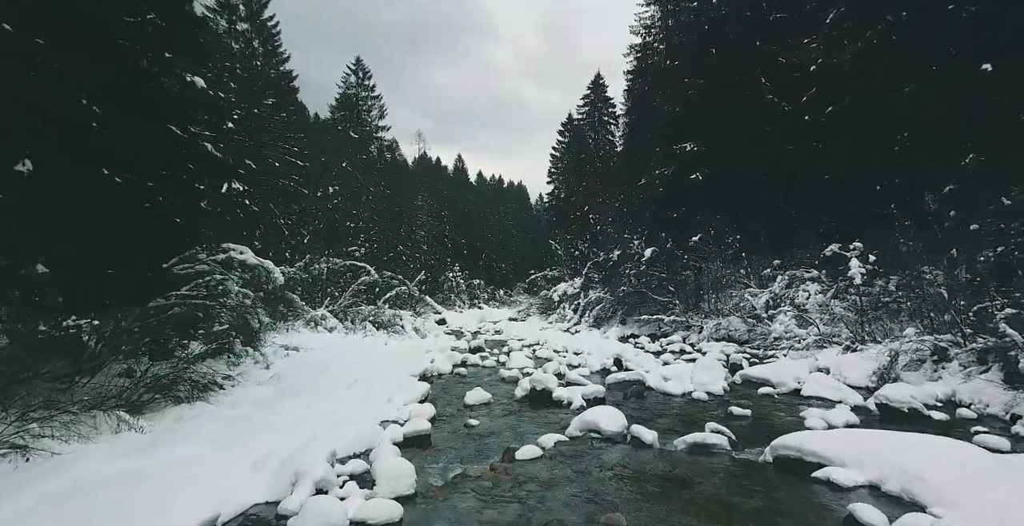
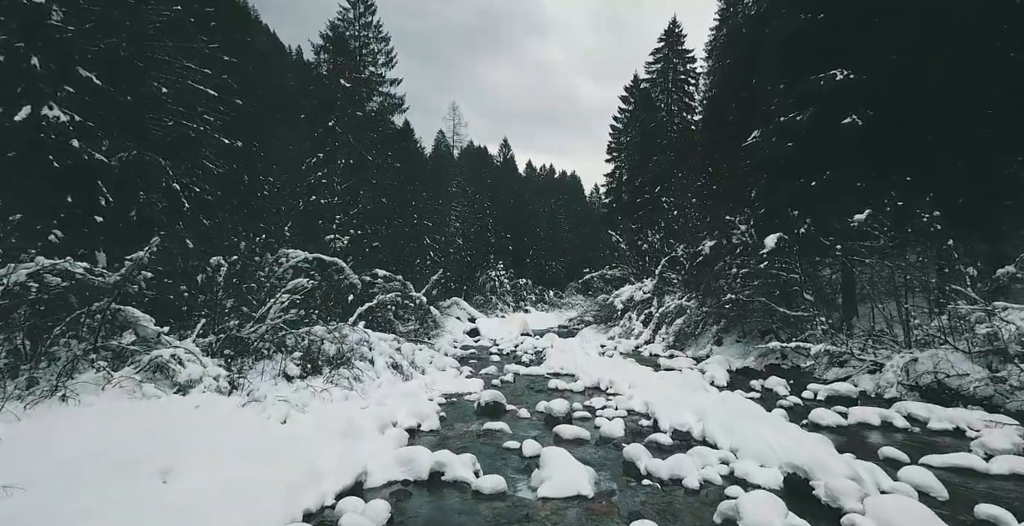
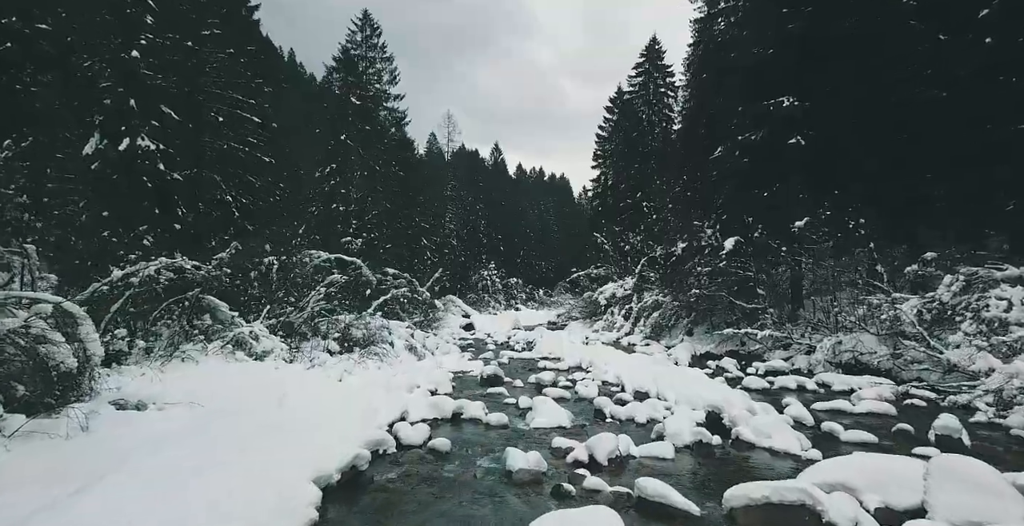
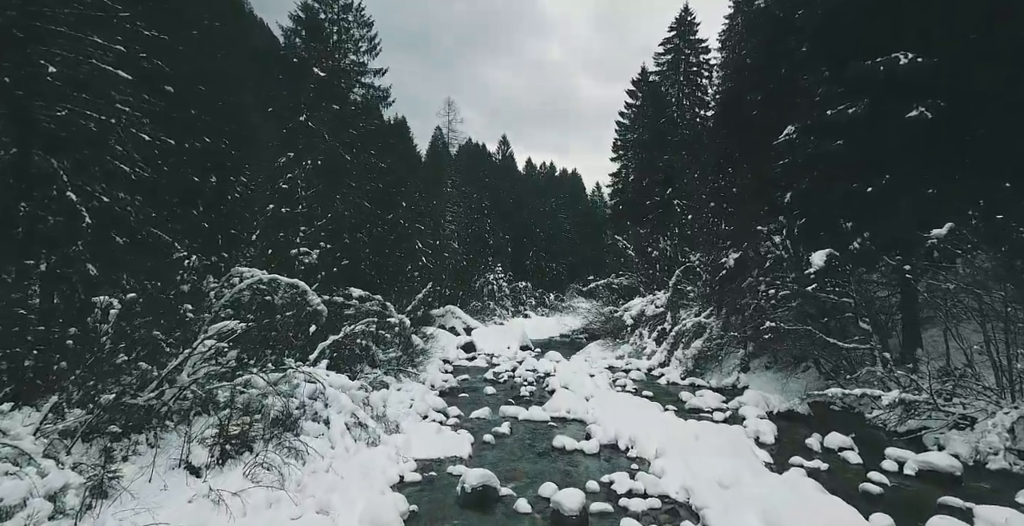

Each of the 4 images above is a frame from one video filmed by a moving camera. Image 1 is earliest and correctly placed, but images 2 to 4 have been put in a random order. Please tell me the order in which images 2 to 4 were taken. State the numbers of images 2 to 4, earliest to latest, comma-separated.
3, 2, 4
